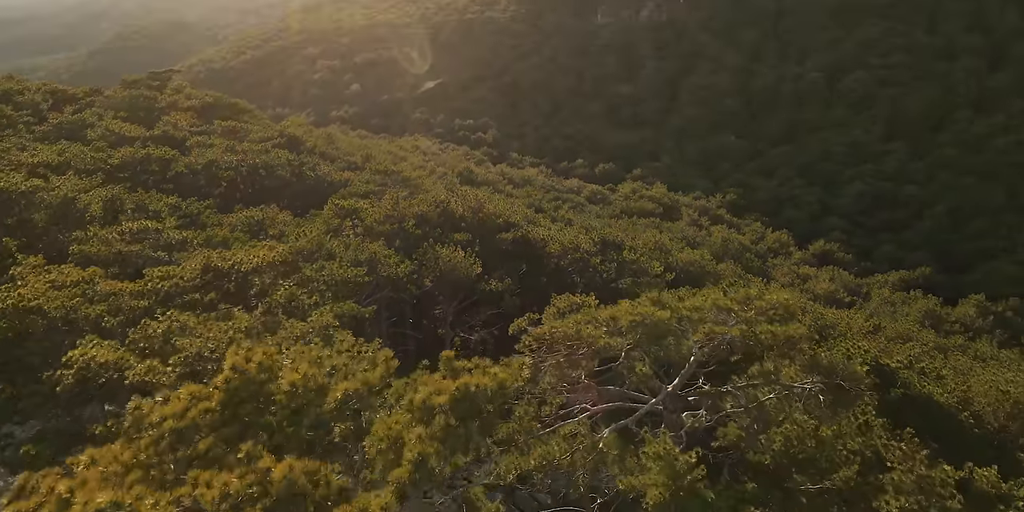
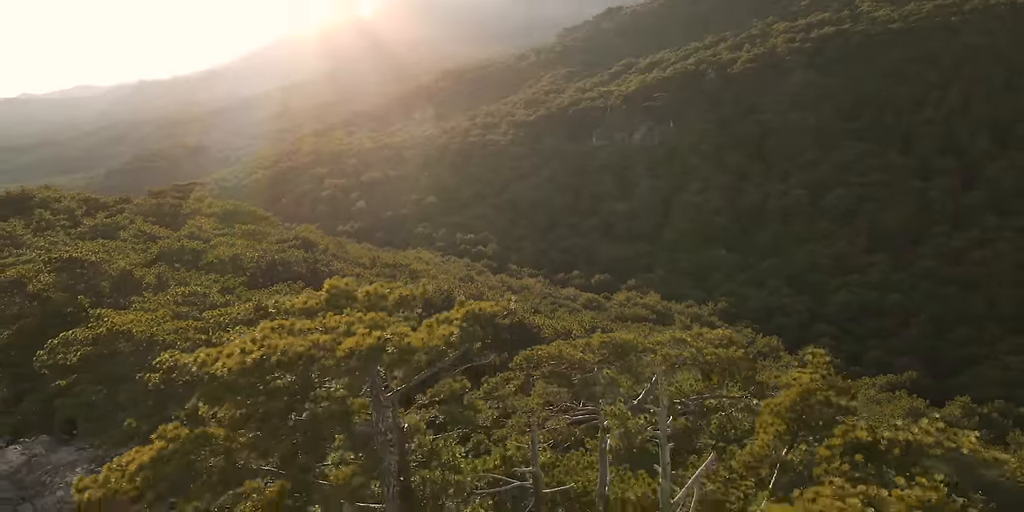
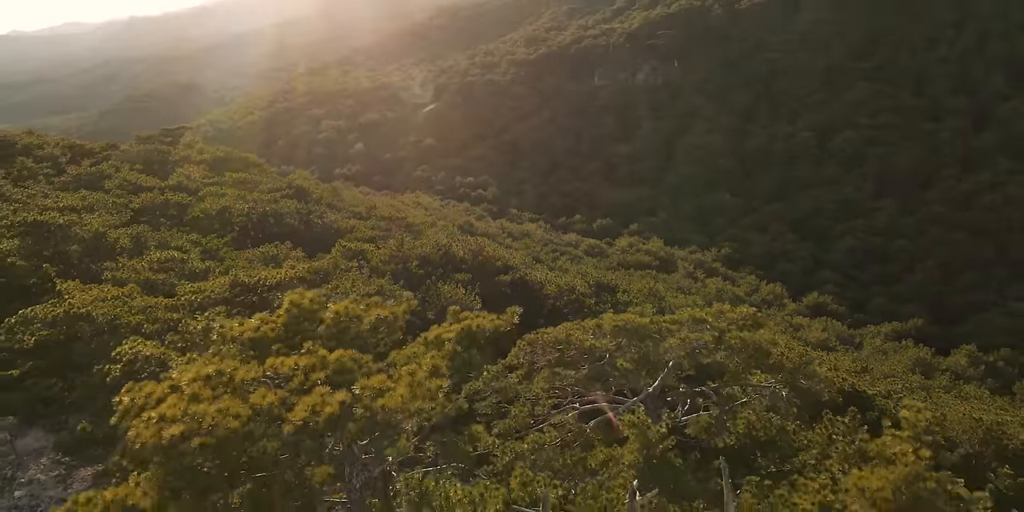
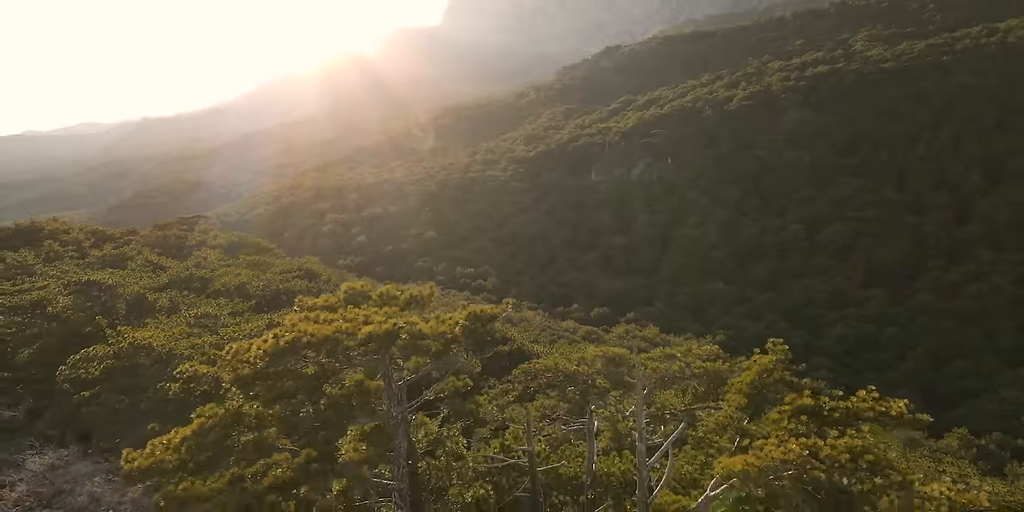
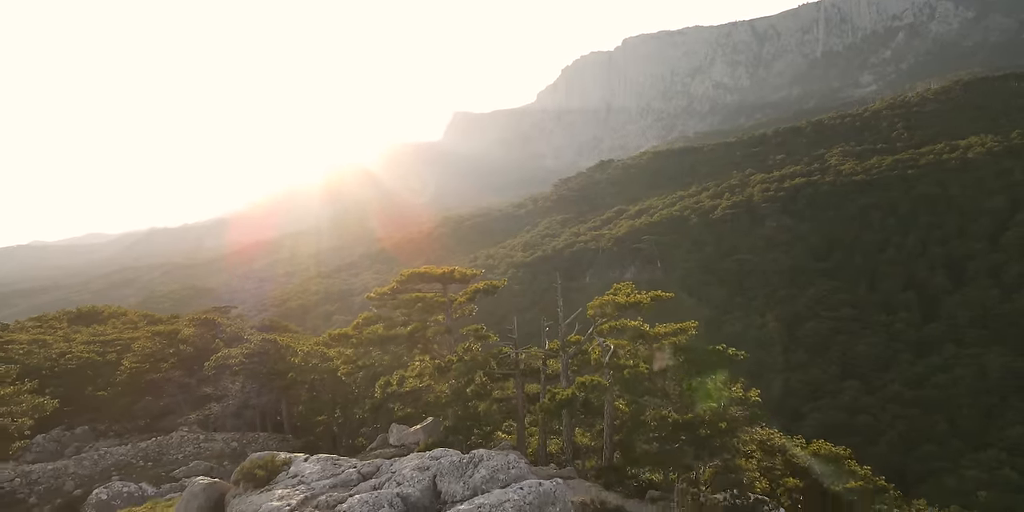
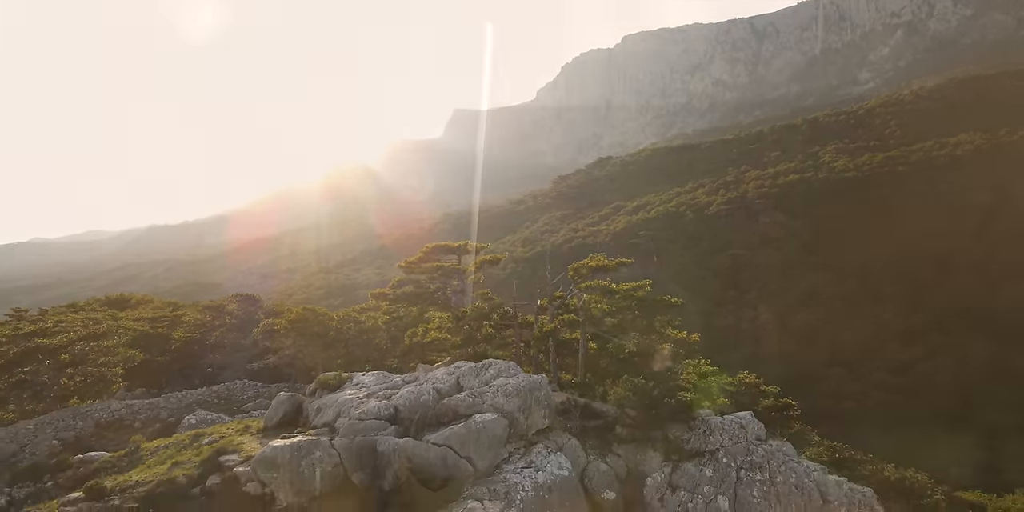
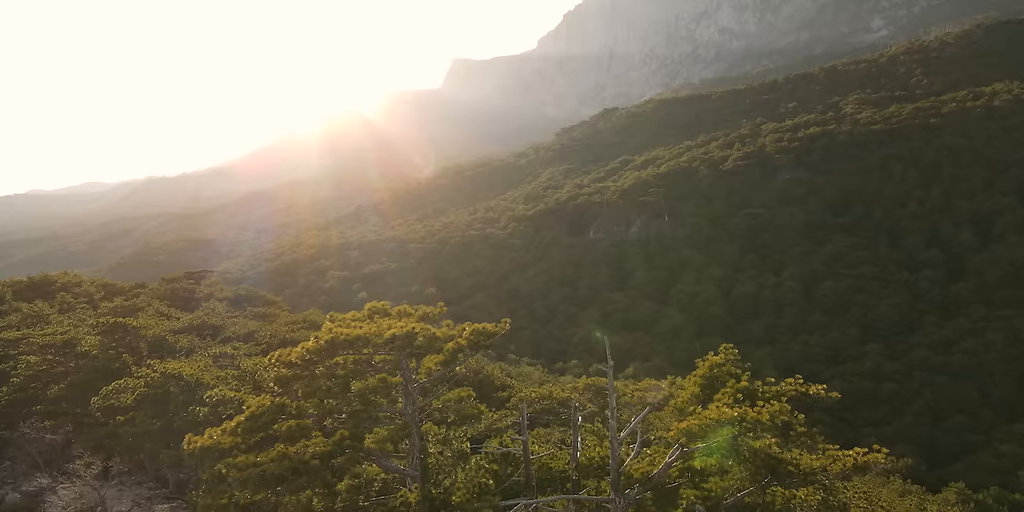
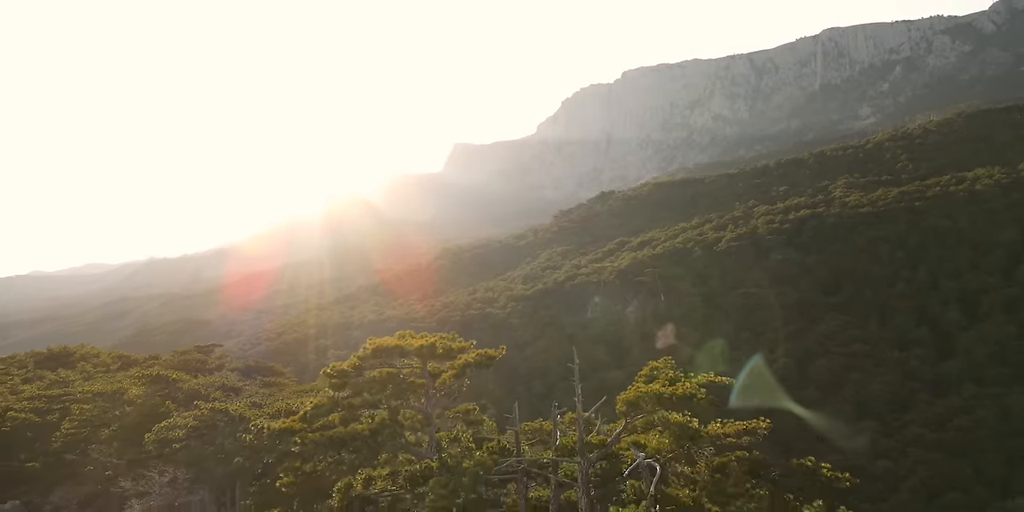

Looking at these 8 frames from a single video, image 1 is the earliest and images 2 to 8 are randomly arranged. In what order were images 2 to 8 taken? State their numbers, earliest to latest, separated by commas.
3, 2, 4, 7, 8, 5, 6
